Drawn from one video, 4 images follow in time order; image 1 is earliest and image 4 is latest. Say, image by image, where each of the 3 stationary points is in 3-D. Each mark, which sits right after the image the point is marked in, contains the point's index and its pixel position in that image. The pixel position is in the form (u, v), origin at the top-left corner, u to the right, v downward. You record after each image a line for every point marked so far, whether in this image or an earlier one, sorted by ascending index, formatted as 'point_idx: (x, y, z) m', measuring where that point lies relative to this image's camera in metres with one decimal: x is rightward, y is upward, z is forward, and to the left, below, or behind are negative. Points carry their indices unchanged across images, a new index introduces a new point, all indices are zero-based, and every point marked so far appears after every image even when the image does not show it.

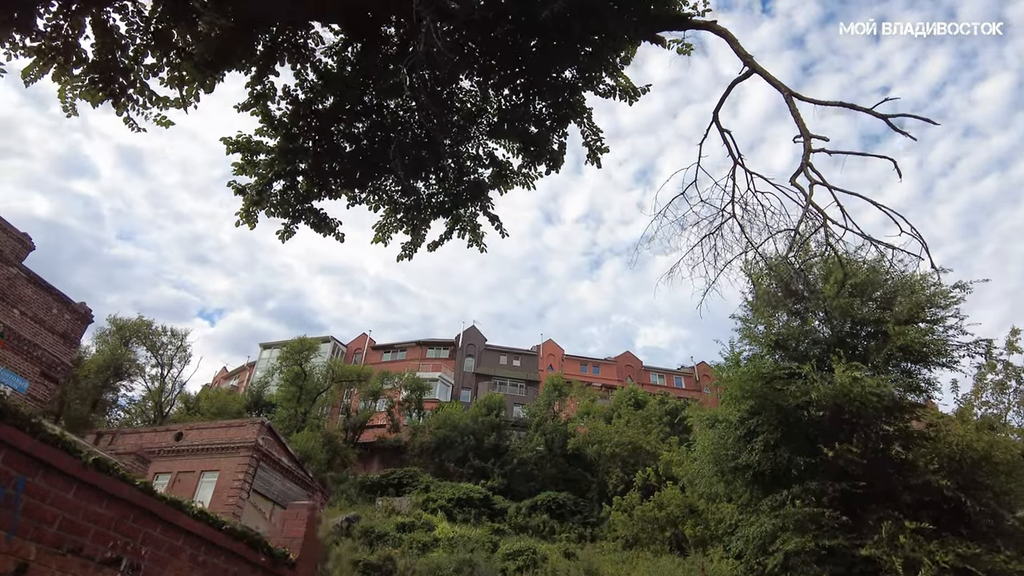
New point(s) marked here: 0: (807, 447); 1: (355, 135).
0: (+6.6, -3.6, +14.8) m
1: (-2.1, +2.1, +9.1) m
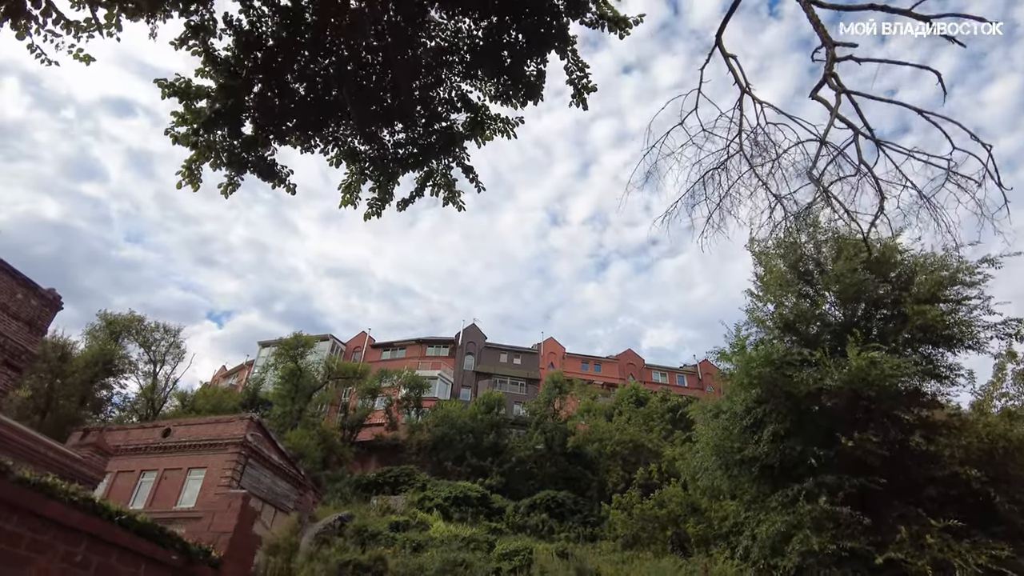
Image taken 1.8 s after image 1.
0: (+6.3, -3.1, +13.6) m
1: (-2.4, +2.6, +8.0) m
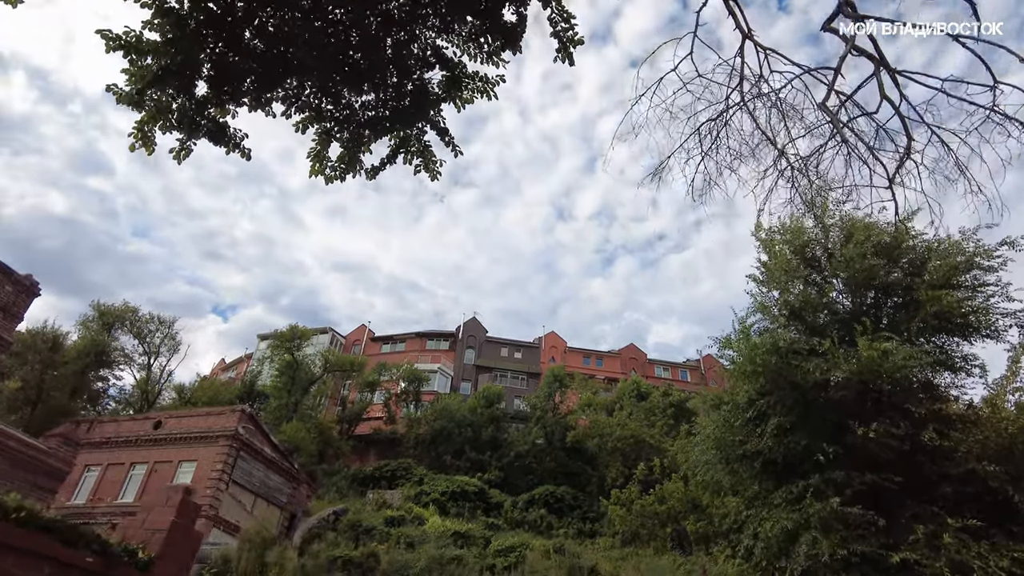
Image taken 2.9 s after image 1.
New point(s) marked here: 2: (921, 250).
0: (+6.1, -2.8, +12.9) m
1: (-2.7, +2.8, +7.2) m
2: (+8.4, +0.8, +13.6) m
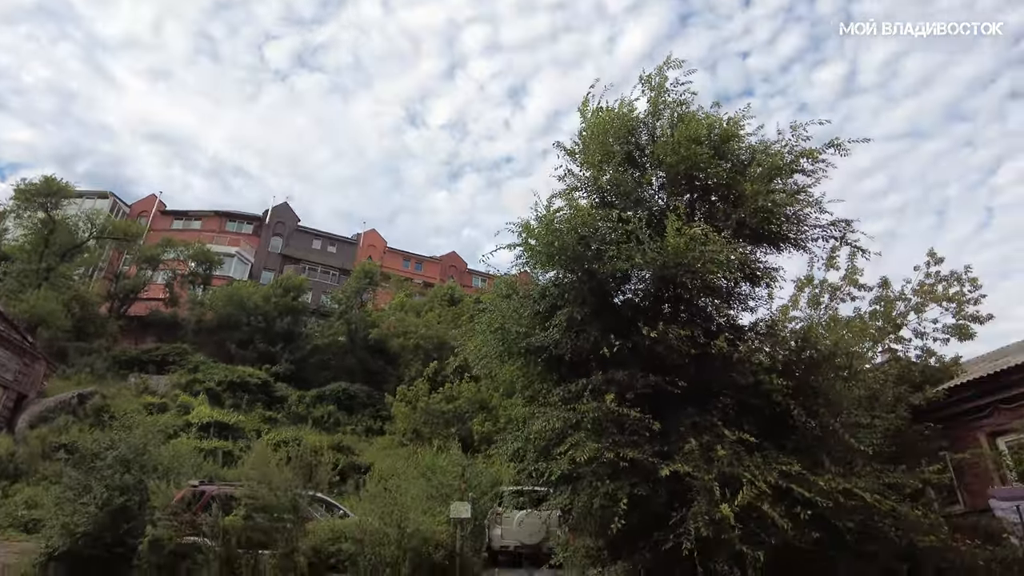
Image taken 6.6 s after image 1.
0: (+1.9, -0.8, +11.7) m
1: (-4.4, +4.8, +3.3) m
2: (+4.4, +2.6, +12.5) m
